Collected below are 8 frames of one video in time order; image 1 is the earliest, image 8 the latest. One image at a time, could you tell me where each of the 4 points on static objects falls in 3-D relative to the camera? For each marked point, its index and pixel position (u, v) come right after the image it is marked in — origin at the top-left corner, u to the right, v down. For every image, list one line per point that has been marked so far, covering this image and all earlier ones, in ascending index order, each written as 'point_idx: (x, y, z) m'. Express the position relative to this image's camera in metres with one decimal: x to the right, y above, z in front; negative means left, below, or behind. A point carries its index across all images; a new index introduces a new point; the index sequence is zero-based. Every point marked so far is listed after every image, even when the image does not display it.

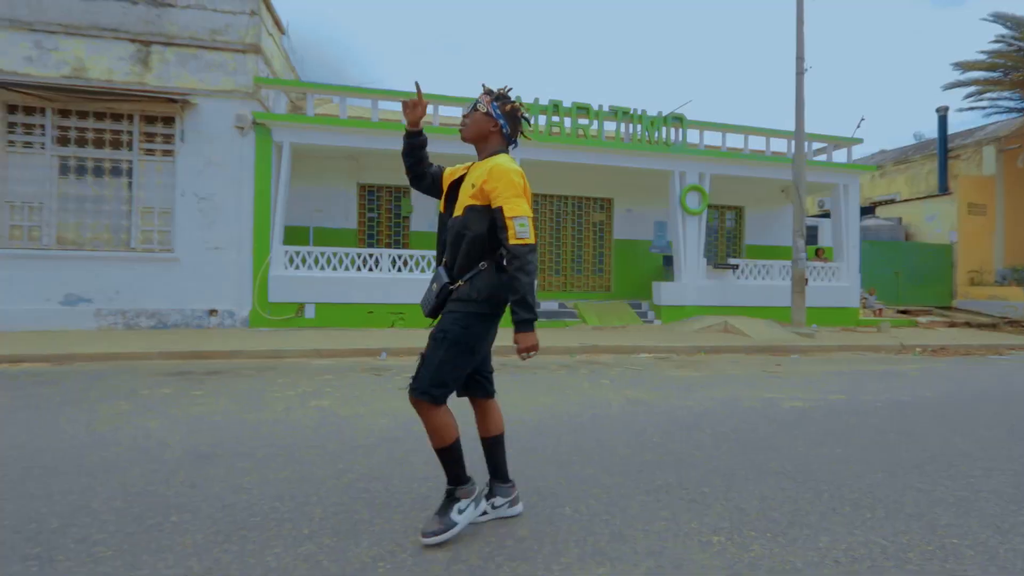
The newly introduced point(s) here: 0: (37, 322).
0: (-9.8, -0.7, +10.1) m
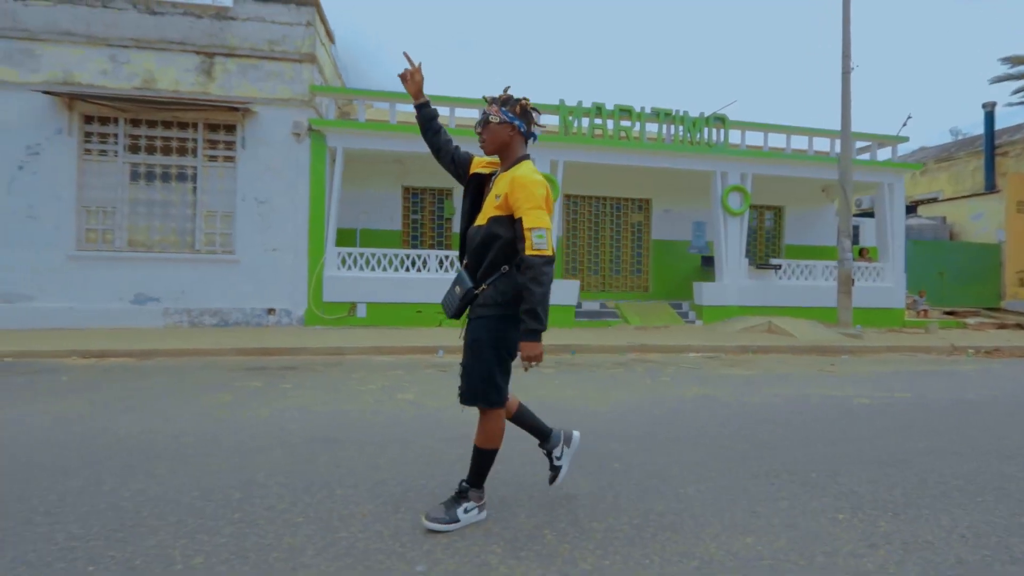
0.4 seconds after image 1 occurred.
0: (-8.8, -0.7, +10.8) m
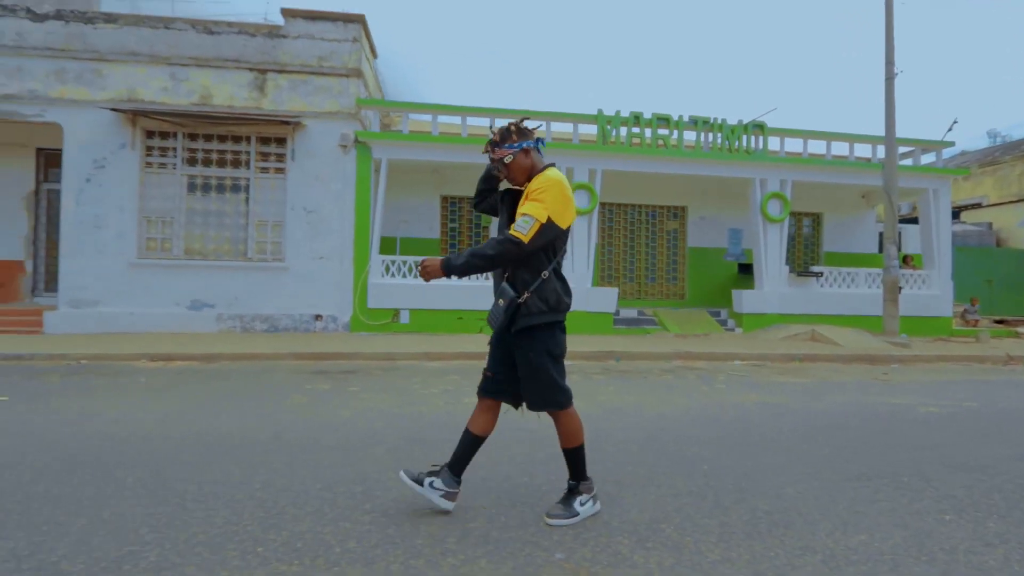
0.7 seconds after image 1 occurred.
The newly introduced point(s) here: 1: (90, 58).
0: (-7.9, -0.8, +11.2) m
1: (-9.5, +5.2, +11.2) m
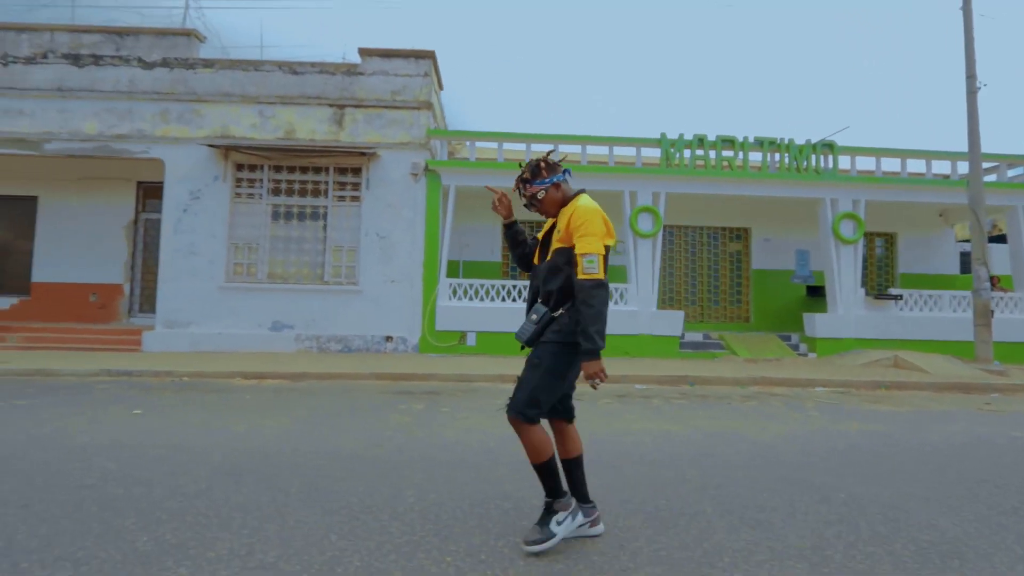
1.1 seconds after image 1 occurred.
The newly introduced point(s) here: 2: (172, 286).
0: (-6.3, -1.4, +11.9) m
1: (-8.0, +4.7, +12.2) m
2: (-8.3, +0.1, +12.0) m
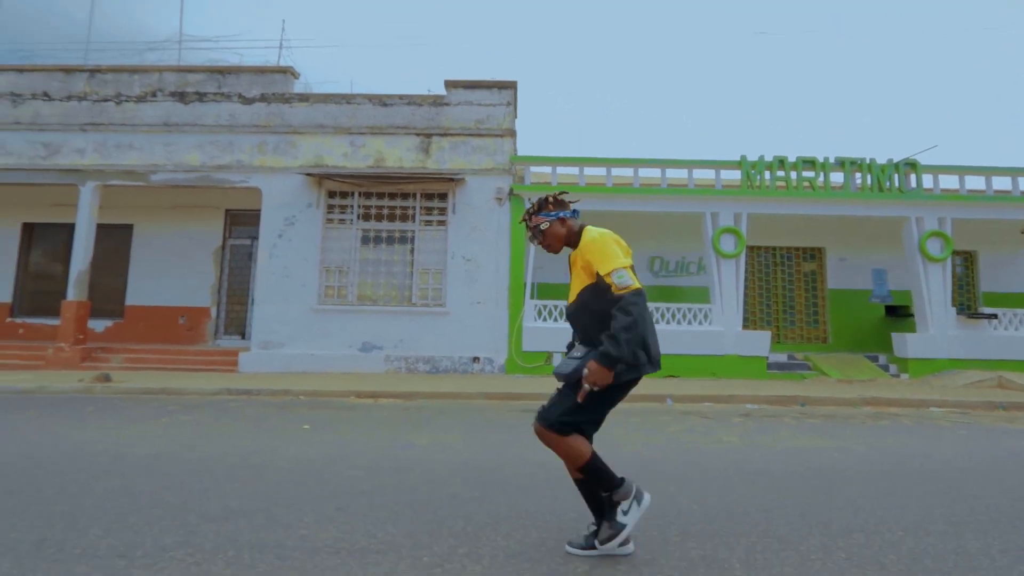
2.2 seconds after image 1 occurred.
0: (-4.2, -1.9, +12.2) m
1: (-5.9, +4.1, +12.9) m
2: (-6.2, -0.5, +12.5) m
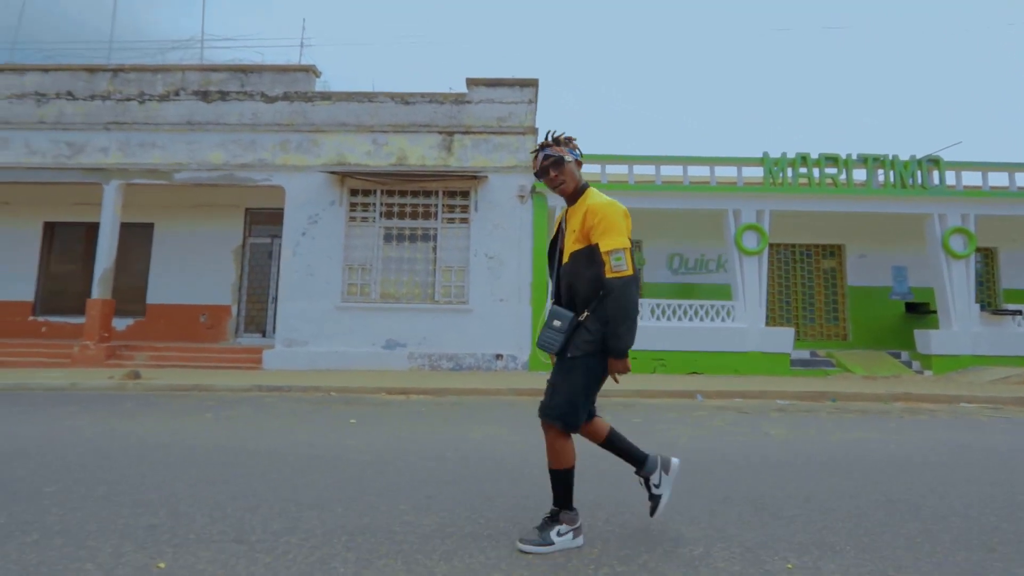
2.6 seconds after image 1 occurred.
0: (-3.6, -1.9, +12.3) m
1: (-5.3, +4.2, +13.0) m
2: (-5.6, -0.5, +12.5) m
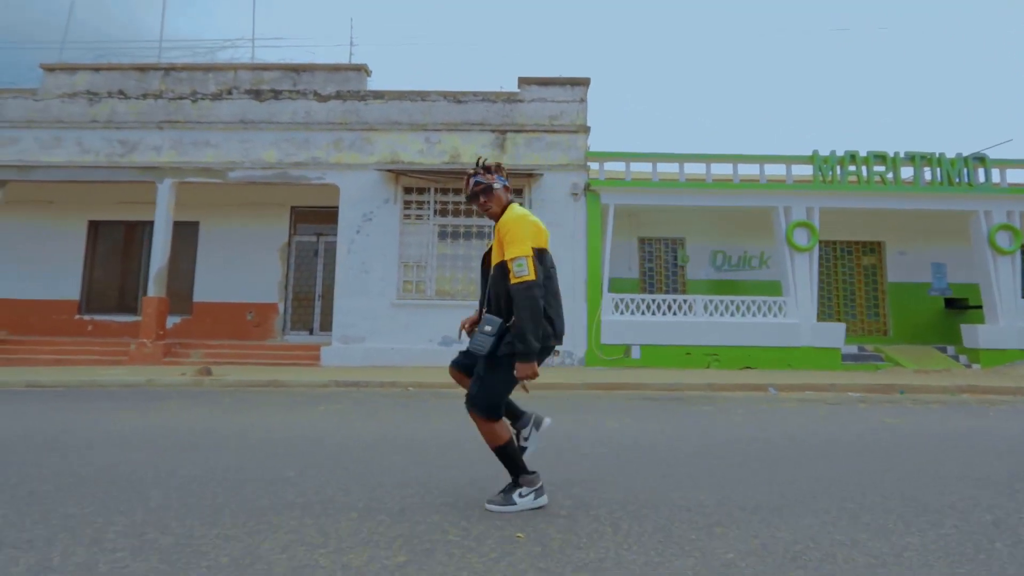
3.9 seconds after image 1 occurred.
0: (-2.2, -1.8, +12.4) m
1: (-4.0, +4.3, +13.1) m
2: (-4.2, -0.4, +12.6) m
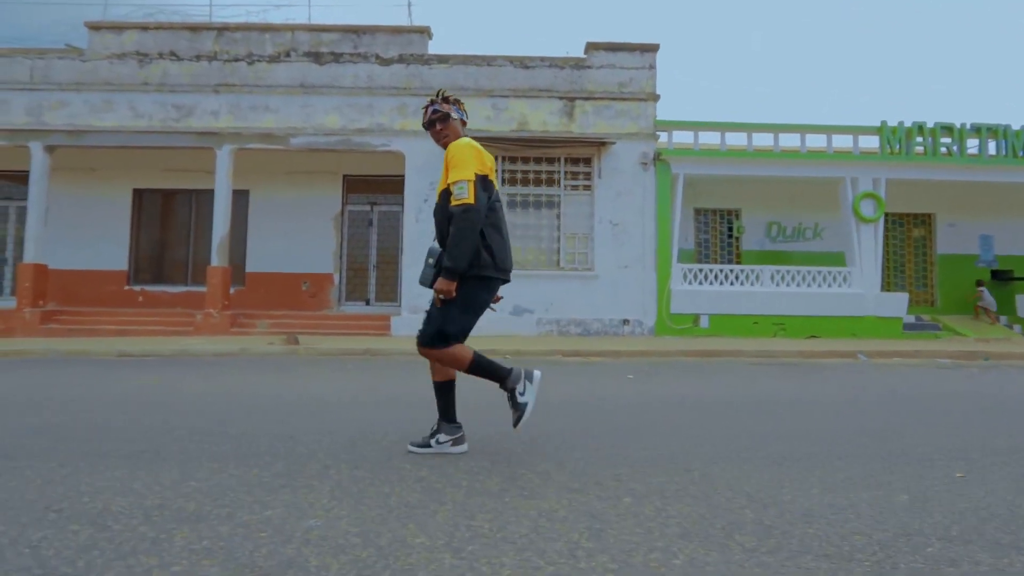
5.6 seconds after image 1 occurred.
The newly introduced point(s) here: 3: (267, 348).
0: (-0.4, -1.0, +12.4) m
1: (-2.2, +5.0, +12.7) m
2: (-2.4, +0.4, +12.5) m
3: (-5.0, -1.2, +9.9) m
